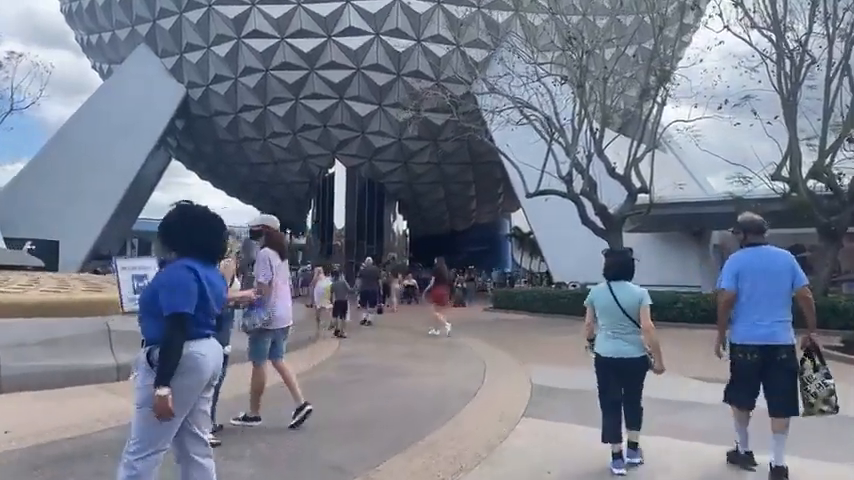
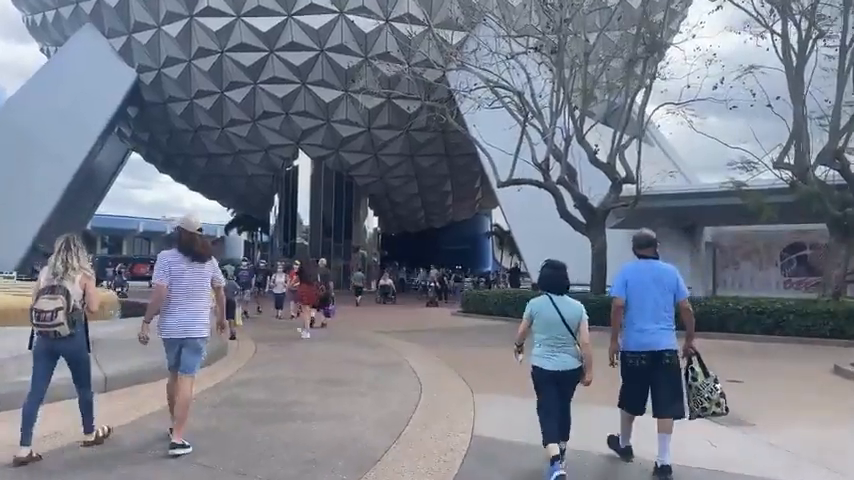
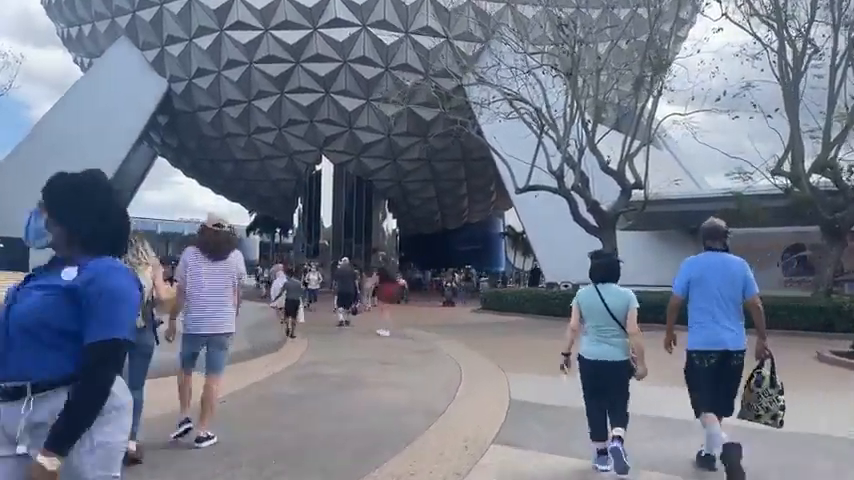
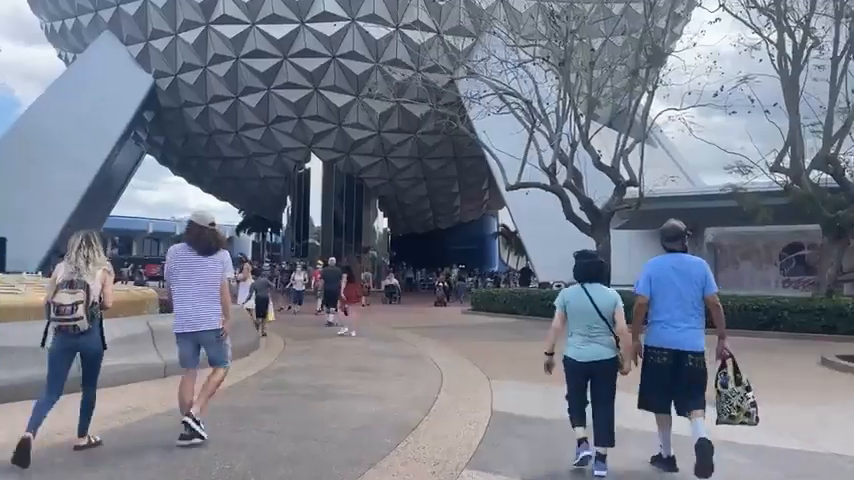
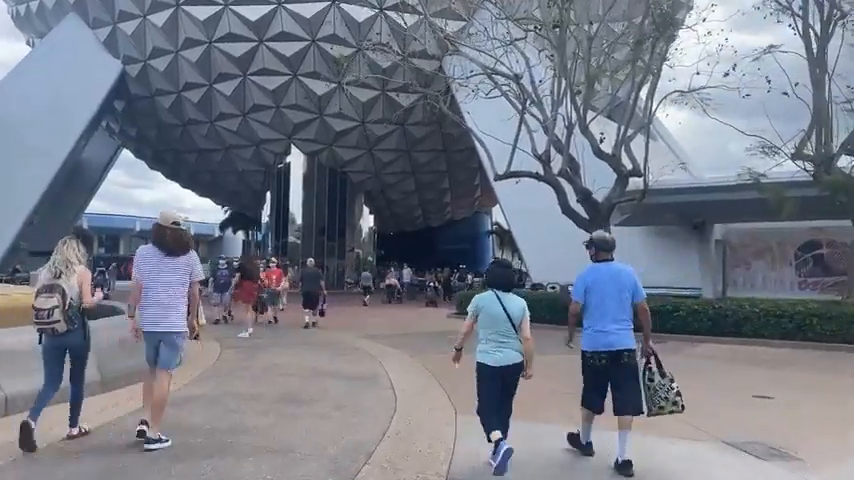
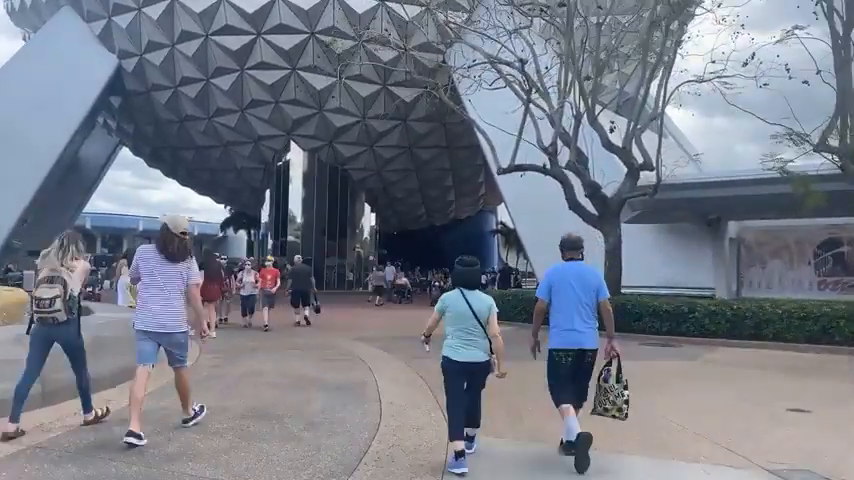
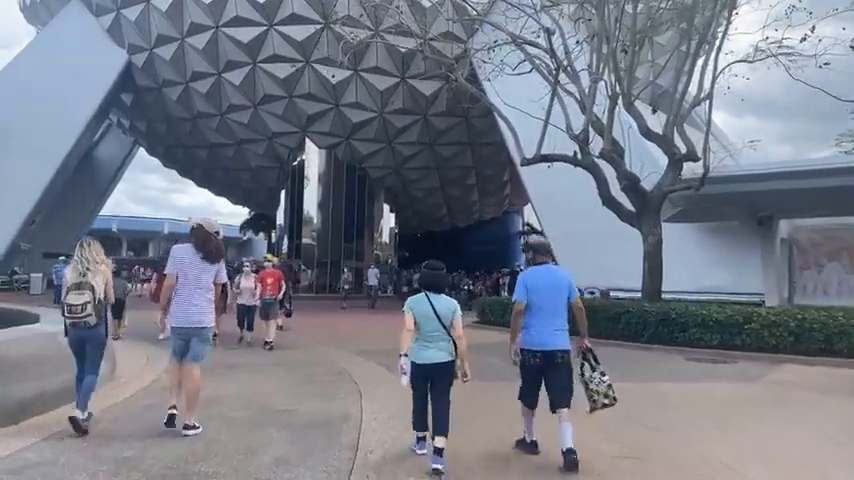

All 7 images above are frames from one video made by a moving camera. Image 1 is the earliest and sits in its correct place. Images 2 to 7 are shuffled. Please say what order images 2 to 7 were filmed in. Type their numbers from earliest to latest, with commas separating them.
3, 4, 2, 5, 6, 7
